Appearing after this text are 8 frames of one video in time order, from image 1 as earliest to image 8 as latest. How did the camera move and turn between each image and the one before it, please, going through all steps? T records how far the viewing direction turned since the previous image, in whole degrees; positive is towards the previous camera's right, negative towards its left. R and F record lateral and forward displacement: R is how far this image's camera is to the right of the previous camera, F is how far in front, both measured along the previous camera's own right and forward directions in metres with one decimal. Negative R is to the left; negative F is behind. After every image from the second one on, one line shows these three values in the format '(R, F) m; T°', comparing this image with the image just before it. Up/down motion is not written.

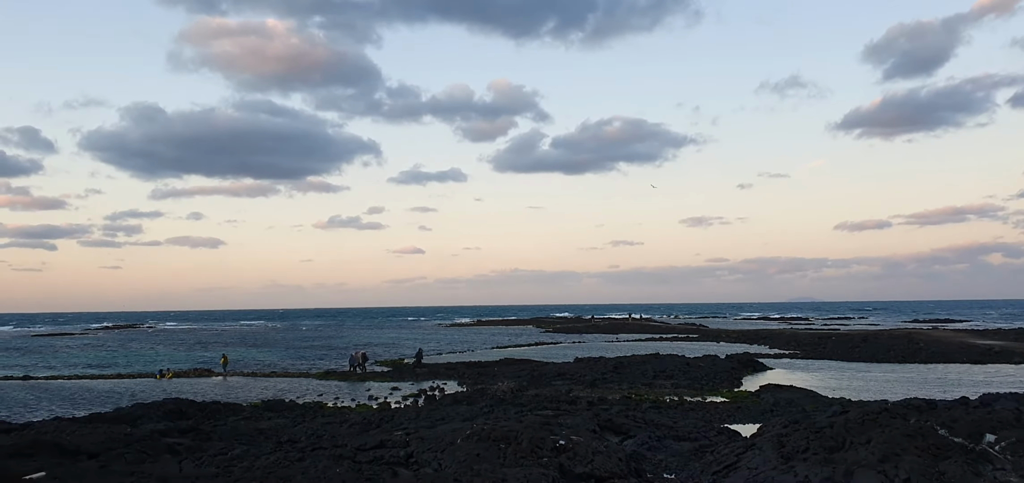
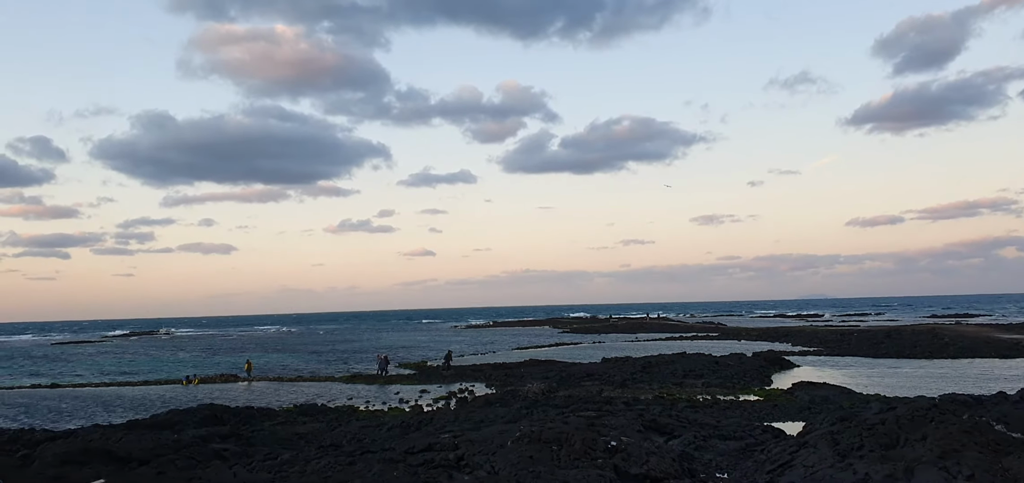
(-1.1, +0.2) m; -1°
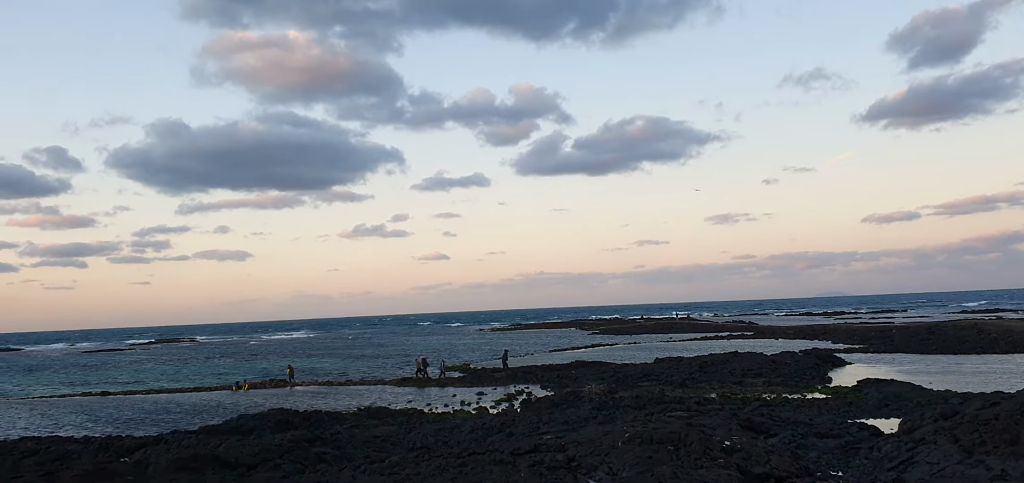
(-2.8, +0.3) m; -1°
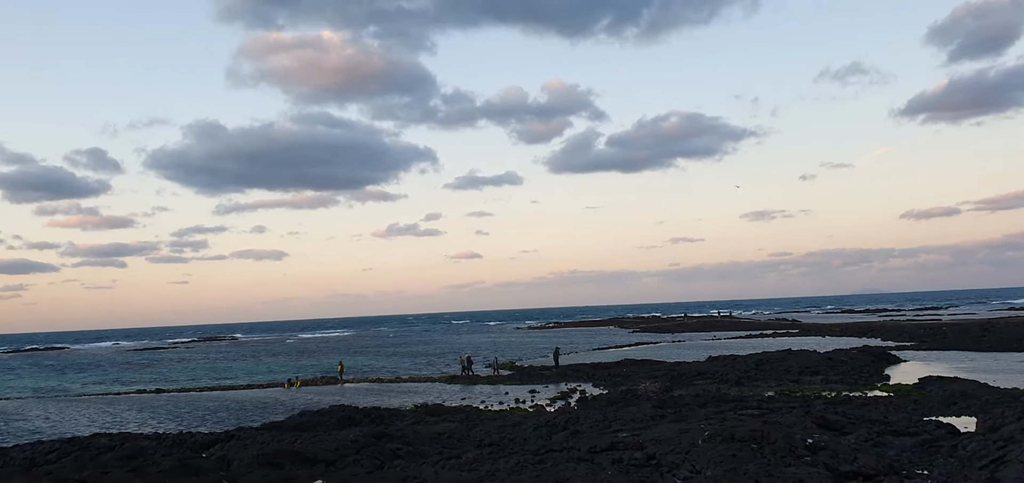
(-1.3, +0.1) m; -3°
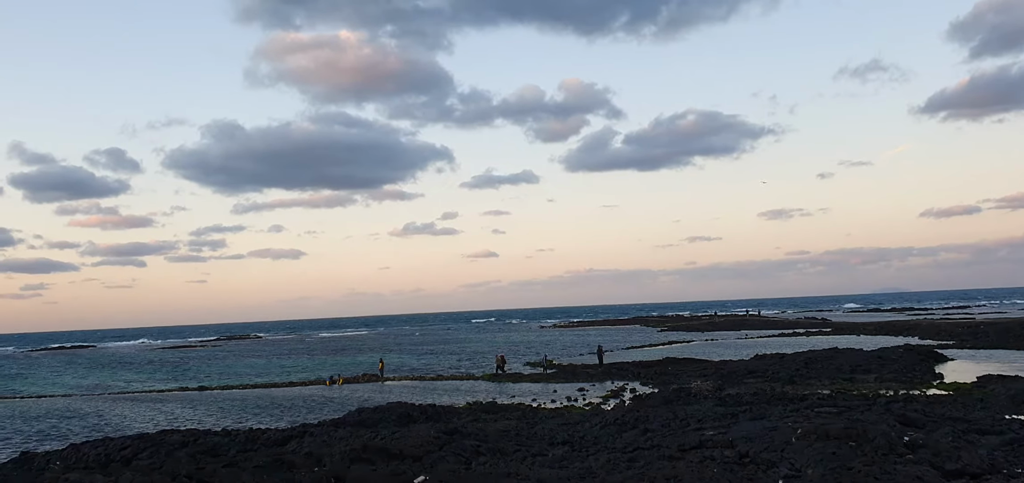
(-2.1, +0.2) m; -1°
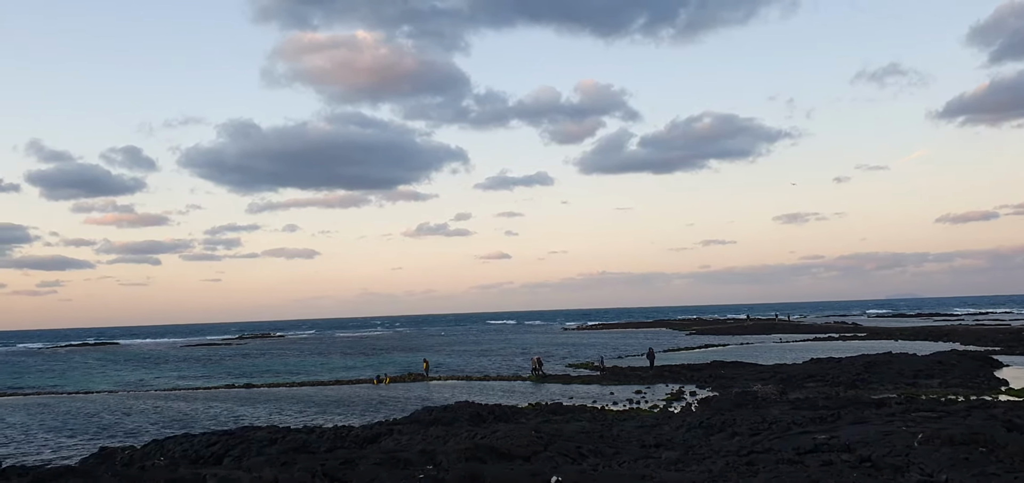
(-2.9, +0.4) m; -1°
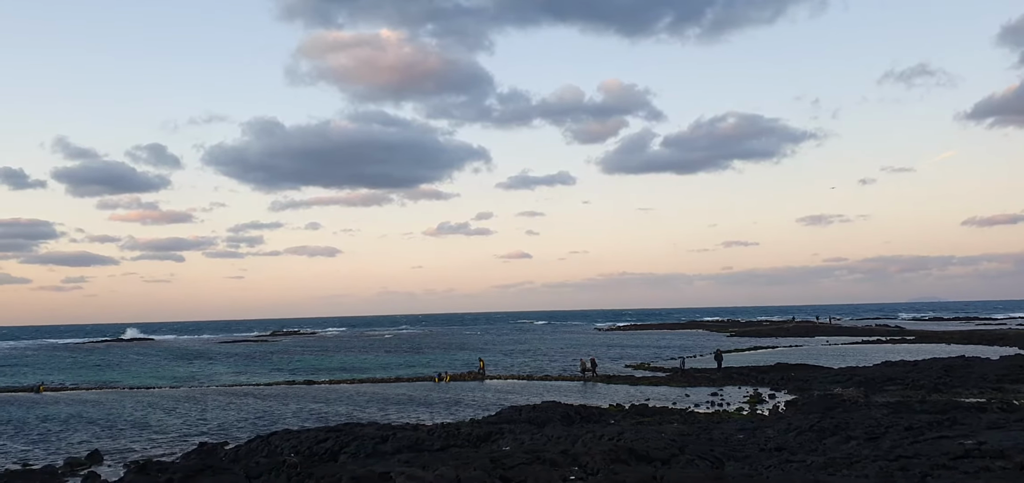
(-3.3, +0.5) m; -1°
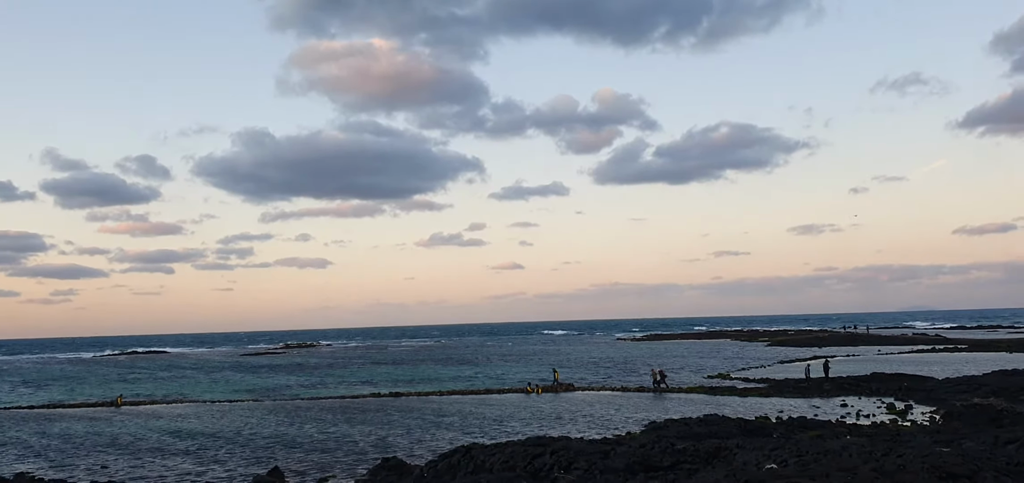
(-7.6, +1.7) m; +2°
